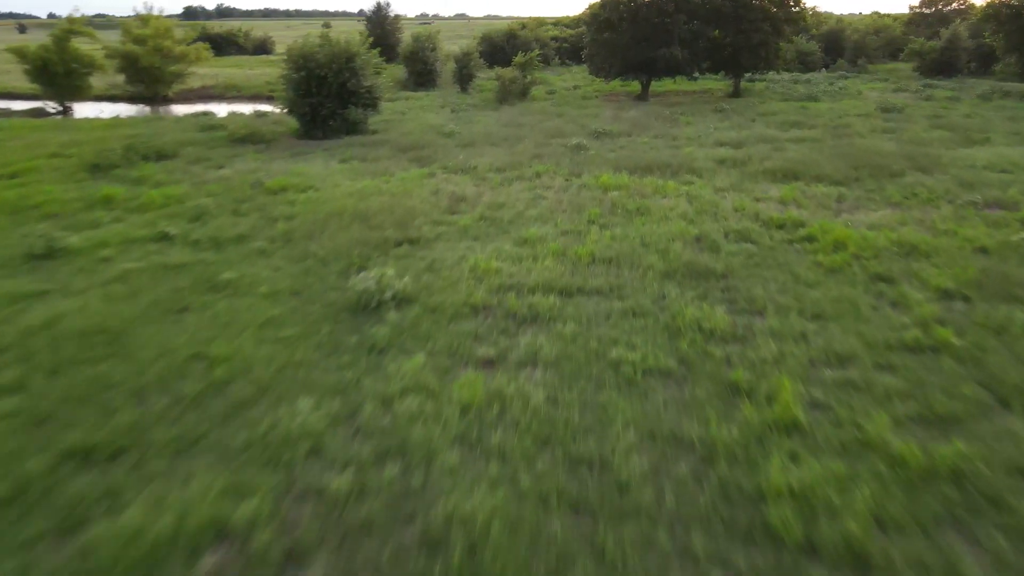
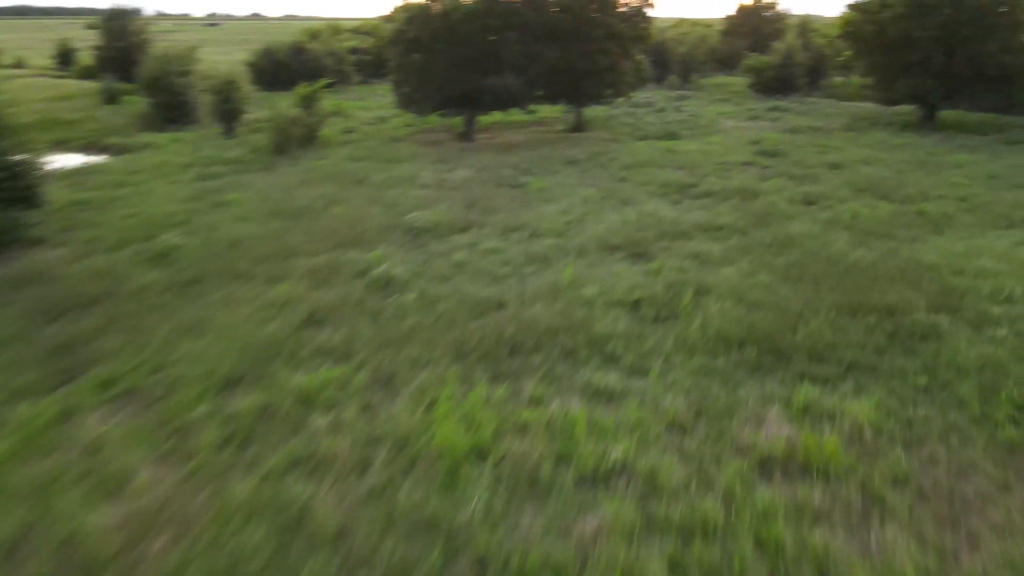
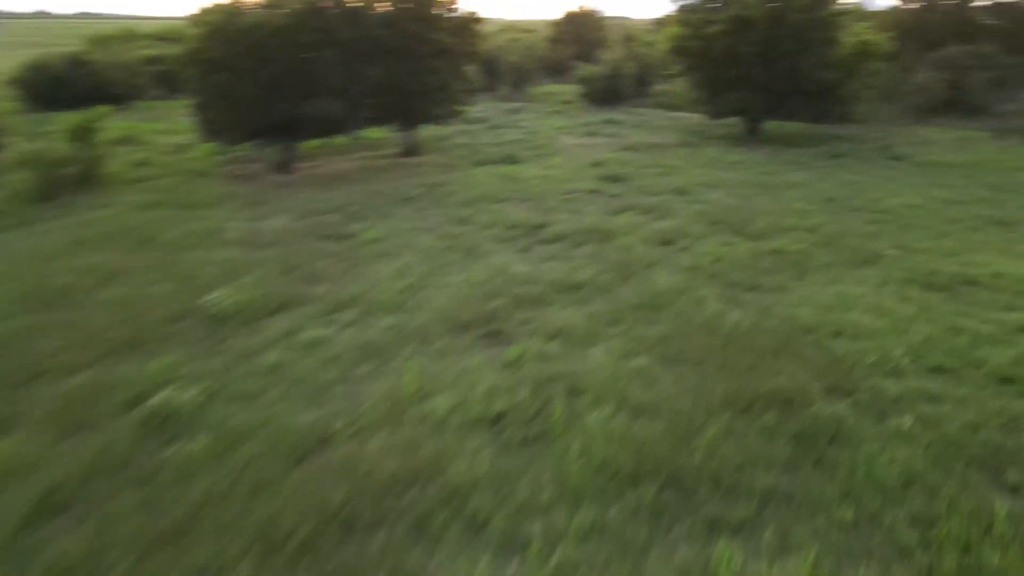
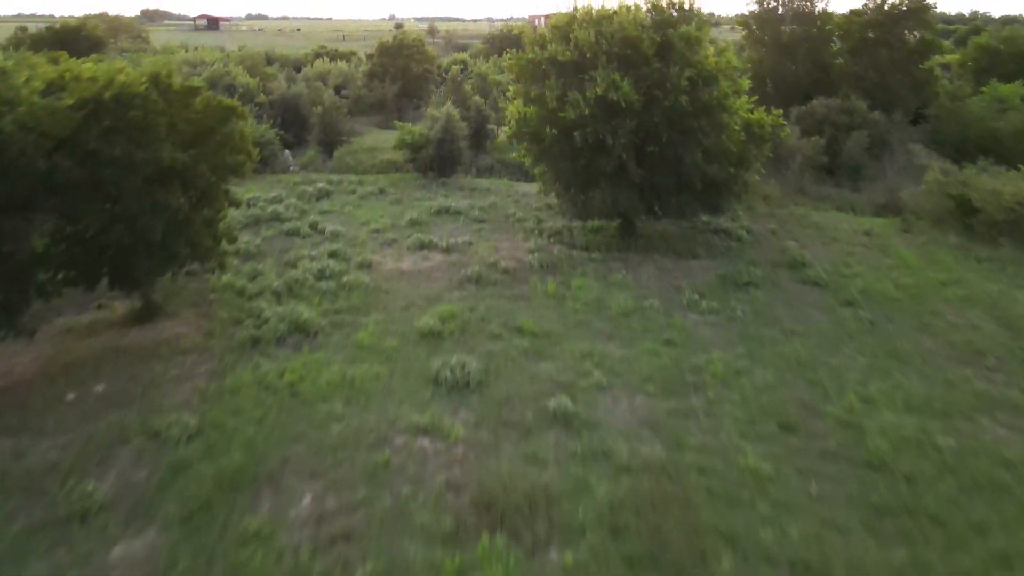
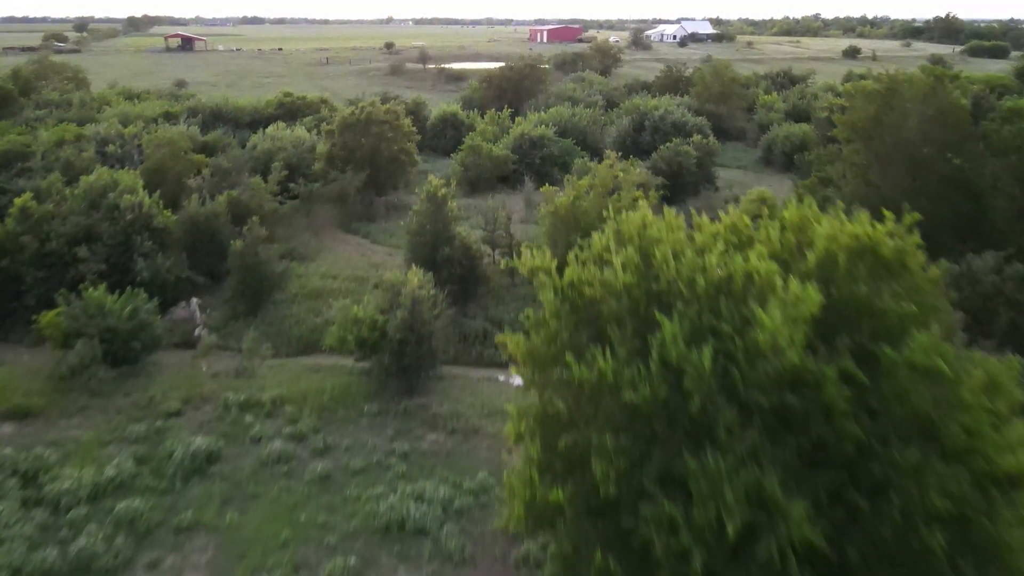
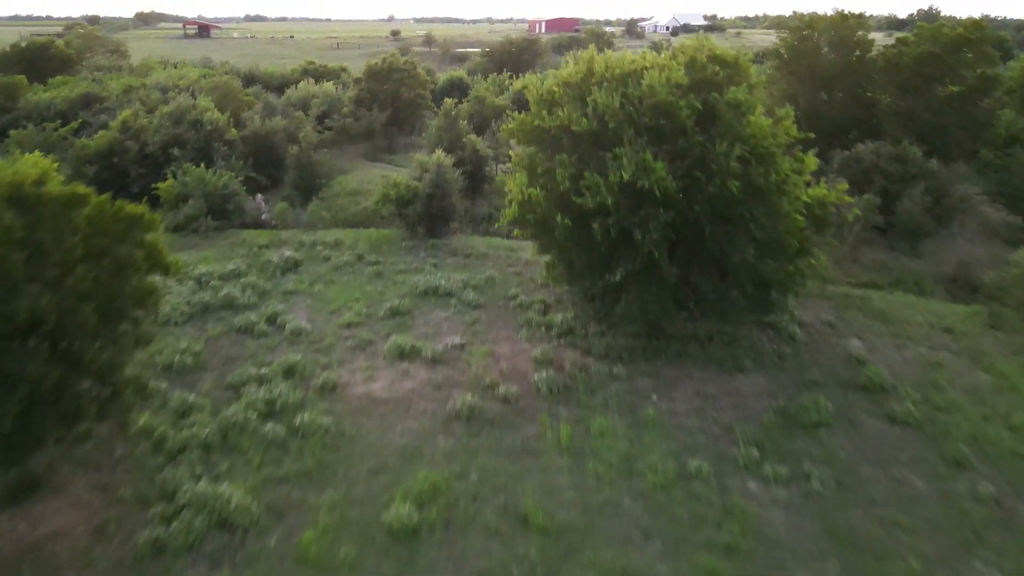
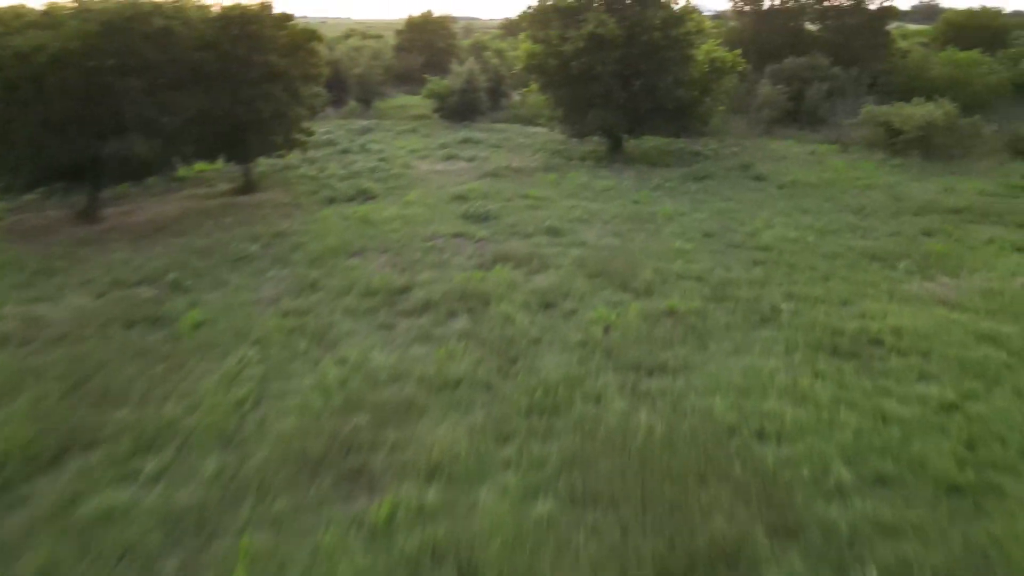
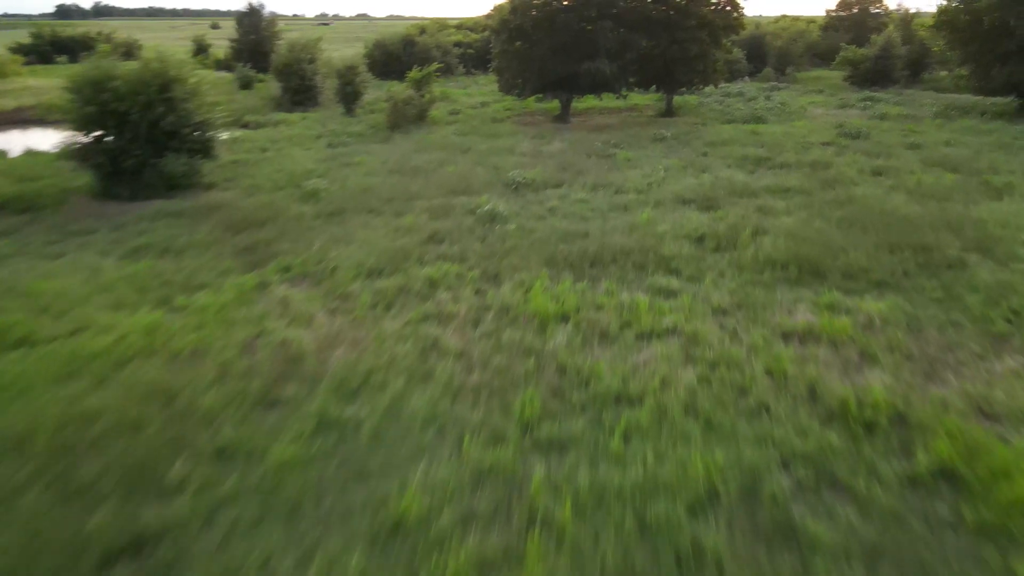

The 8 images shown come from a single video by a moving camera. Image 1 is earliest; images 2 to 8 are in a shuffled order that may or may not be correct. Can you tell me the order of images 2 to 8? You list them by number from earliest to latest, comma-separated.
8, 2, 3, 7, 4, 6, 5
